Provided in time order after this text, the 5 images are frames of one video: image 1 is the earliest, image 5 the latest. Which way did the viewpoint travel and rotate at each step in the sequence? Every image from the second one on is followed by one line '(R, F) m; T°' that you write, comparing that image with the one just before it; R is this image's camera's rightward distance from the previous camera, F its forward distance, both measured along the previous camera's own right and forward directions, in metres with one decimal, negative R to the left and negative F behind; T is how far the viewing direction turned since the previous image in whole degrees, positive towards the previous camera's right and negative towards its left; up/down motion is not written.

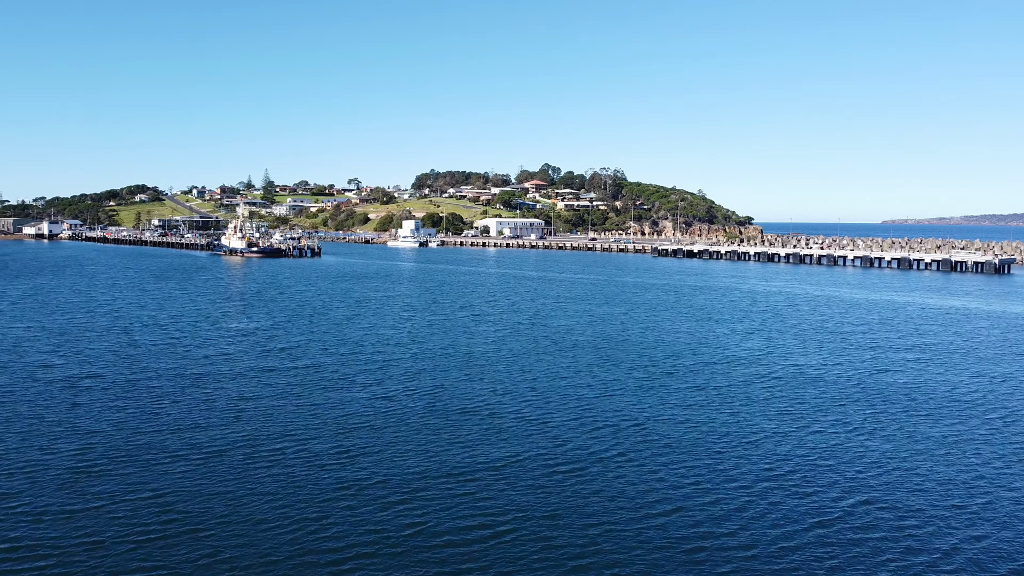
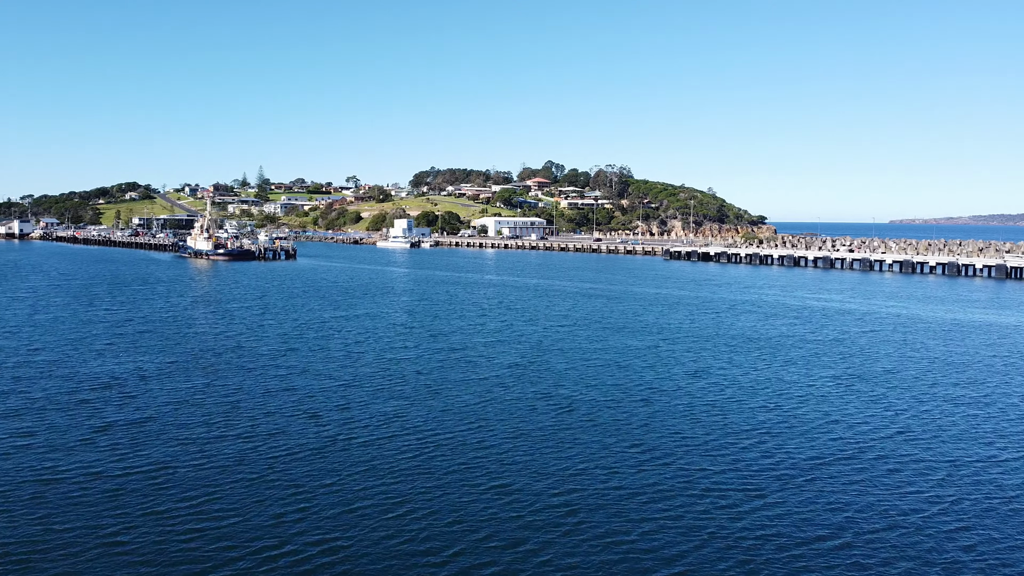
(+0.8, +14.4) m; 0°
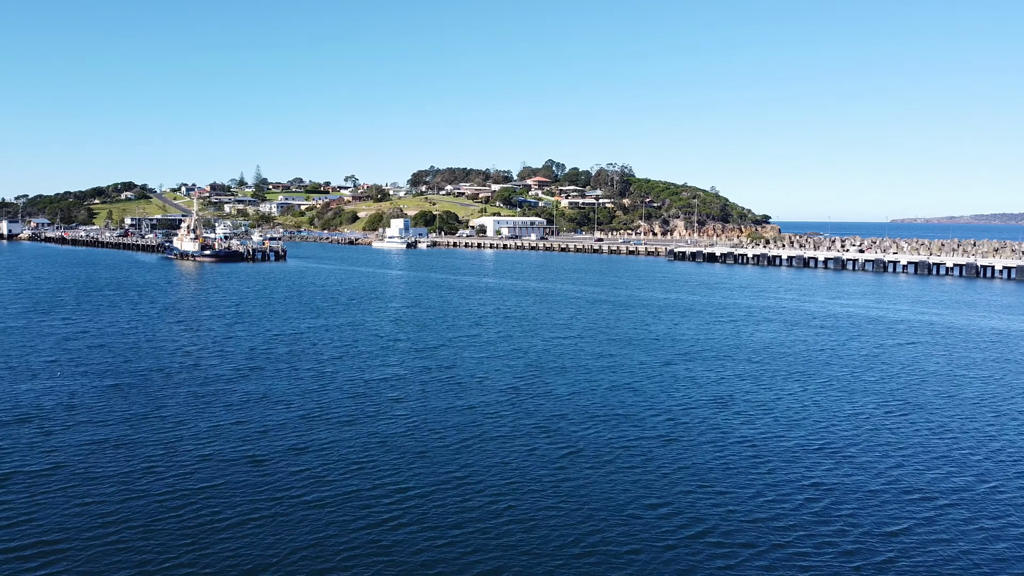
(+0.2, +4.8) m; 0°
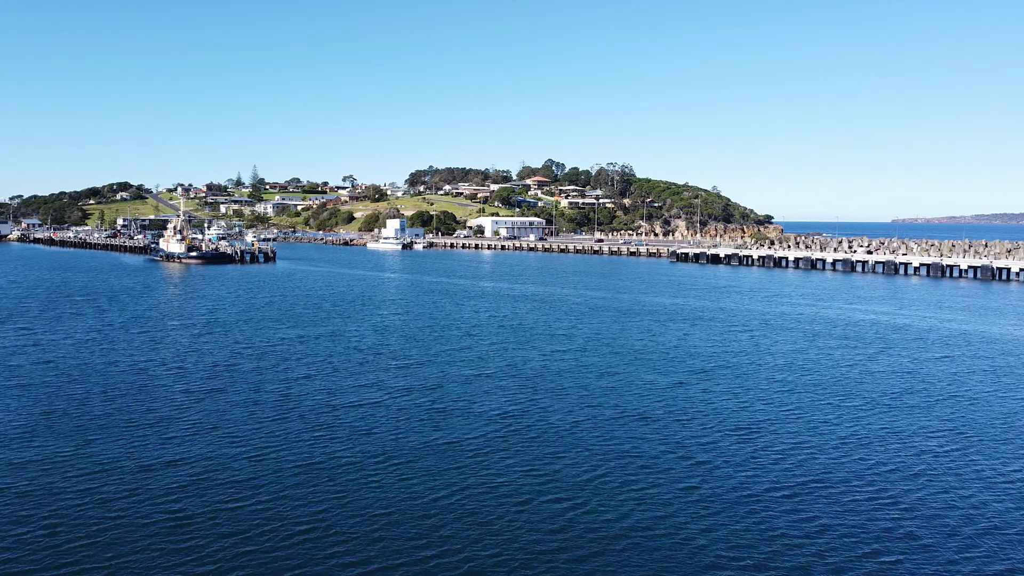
(+0.3, +4.1) m; 0°
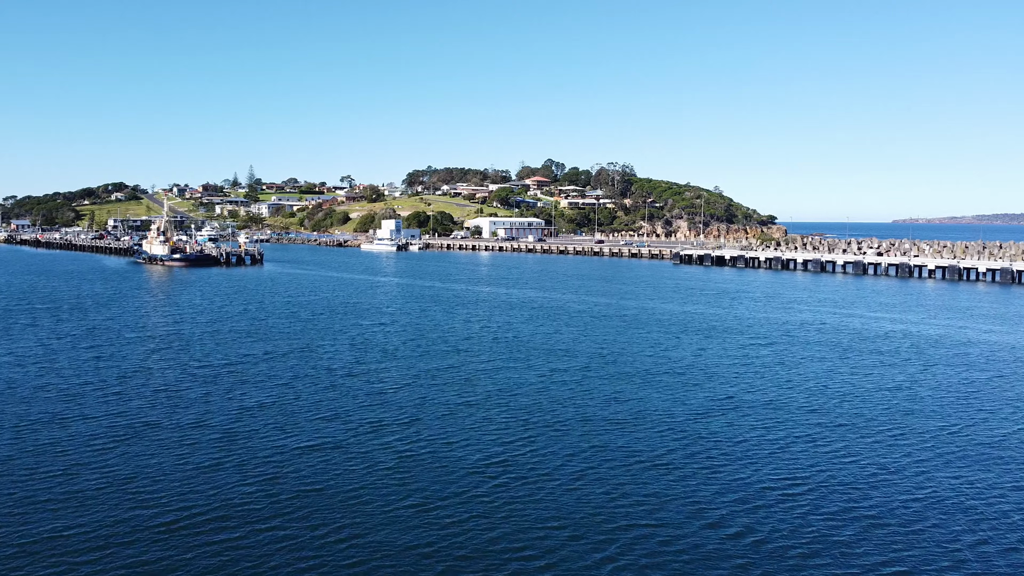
(+0.3, +4.8) m; 0°
